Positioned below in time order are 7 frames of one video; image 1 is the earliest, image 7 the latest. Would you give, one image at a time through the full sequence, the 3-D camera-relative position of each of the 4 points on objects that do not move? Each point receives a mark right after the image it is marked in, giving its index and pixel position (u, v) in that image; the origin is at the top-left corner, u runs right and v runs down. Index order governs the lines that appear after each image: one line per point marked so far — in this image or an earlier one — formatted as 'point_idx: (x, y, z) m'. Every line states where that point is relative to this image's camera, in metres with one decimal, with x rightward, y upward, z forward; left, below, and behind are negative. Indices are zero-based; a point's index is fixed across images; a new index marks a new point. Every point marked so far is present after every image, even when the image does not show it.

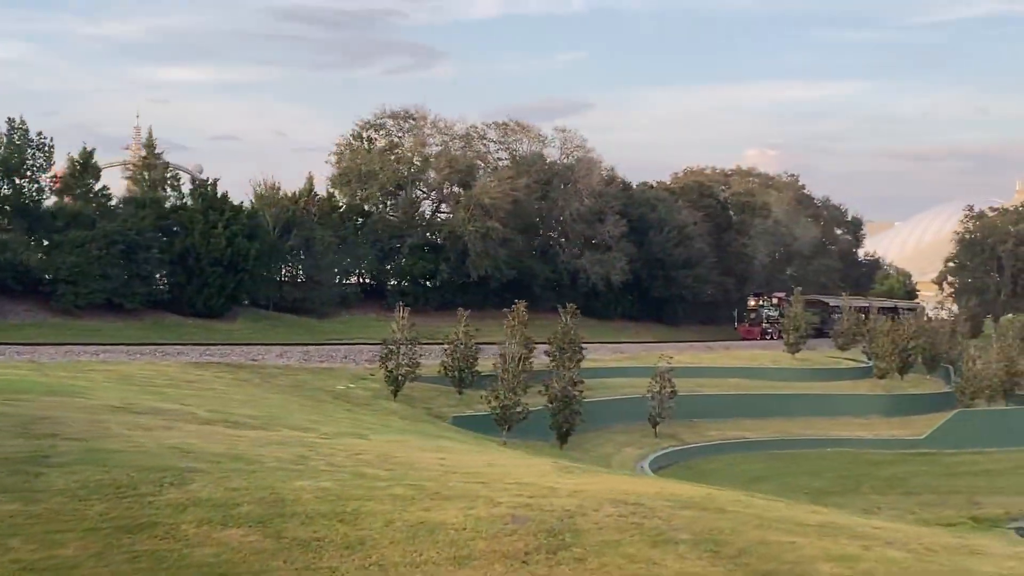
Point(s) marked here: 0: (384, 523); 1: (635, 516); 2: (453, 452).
0: (-1.1, -1.9, +12.5) m
1: (+1.1, -2.0, +13.3) m
2: (-0.7, -1.9, +17.4) m
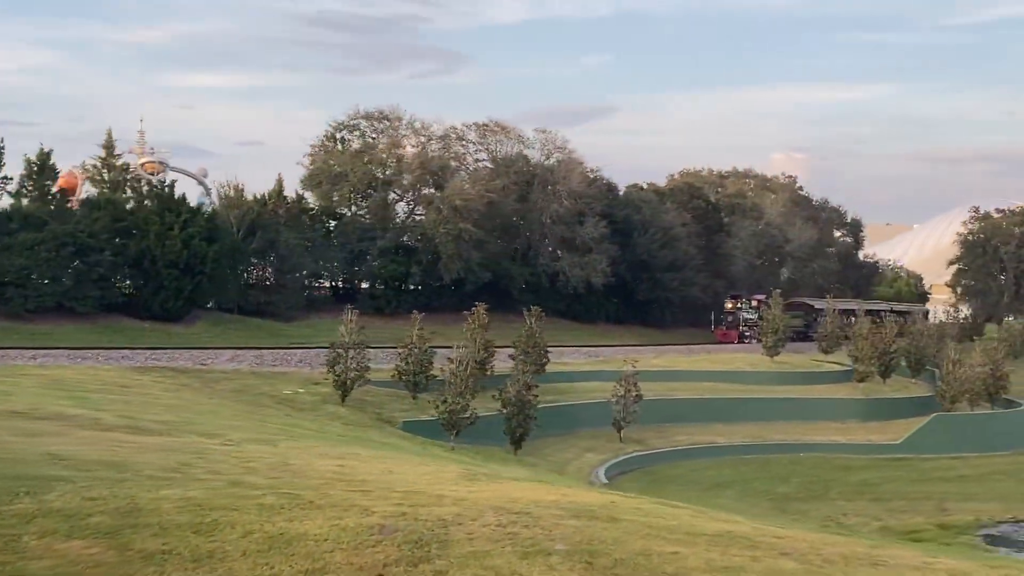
0: (-2.1, -1.9, +11.9) m
1: (0.0, -2.0, +12.7) m
2: (-1.7, -1.9, +16.8) m
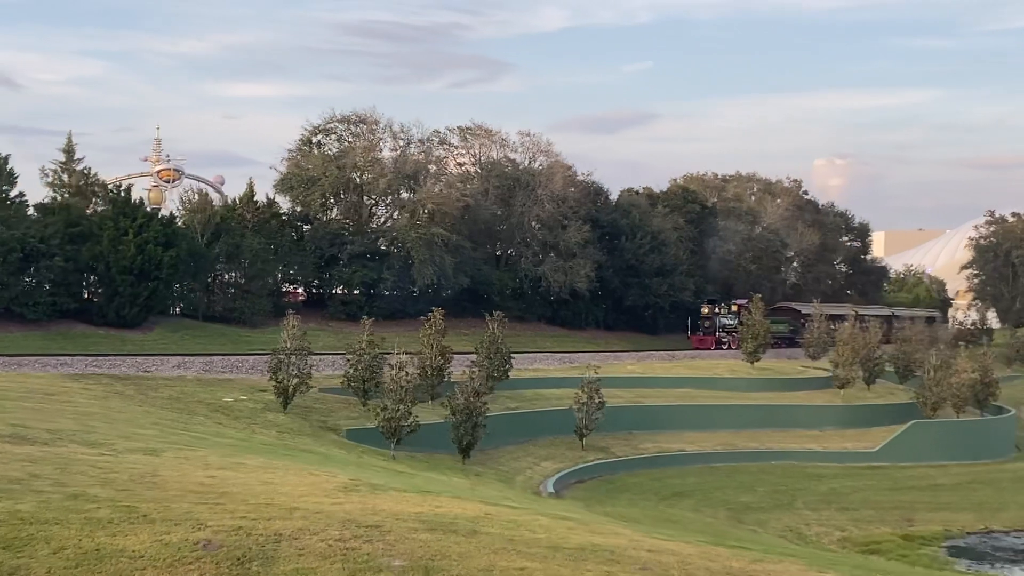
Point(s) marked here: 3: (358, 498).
0: (-3.4, -2.0, +11.3) m
1: (-1.3, -2.0, +12.1) m
2: (-2.9, -1.9, +16.2) m
3: (-1.5, -2.0, +14.5) m
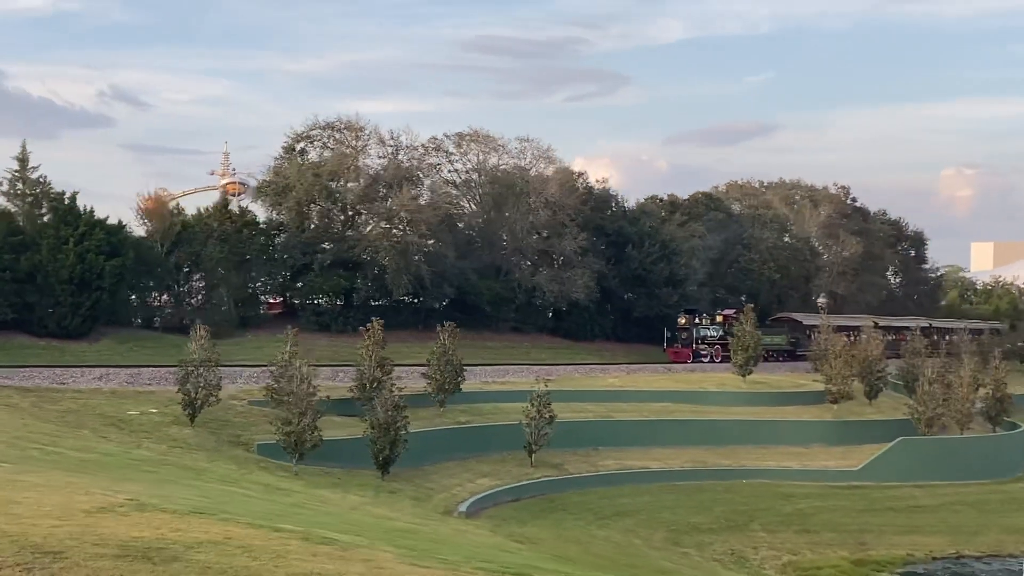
0: (-5.9, -2.0, +10.3) m
1: (-3.6, -2.0, +10.9) m
2: (-5.0, -2.0, +15.1) m
3: (-3.7, -2.1, +13.4) m
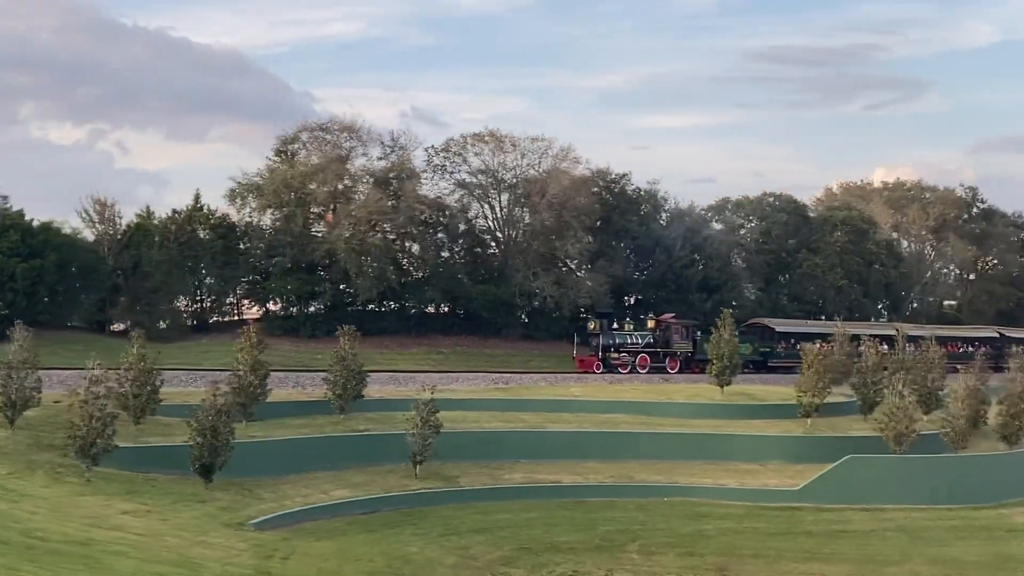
0: (-11.3, -1.8, +10.1) m
1: (-9.0, -1.9, +10.3) m
2: (-9.5, -1.9, +14.7) m
3: (-8.6, -2.0, +12.8) m
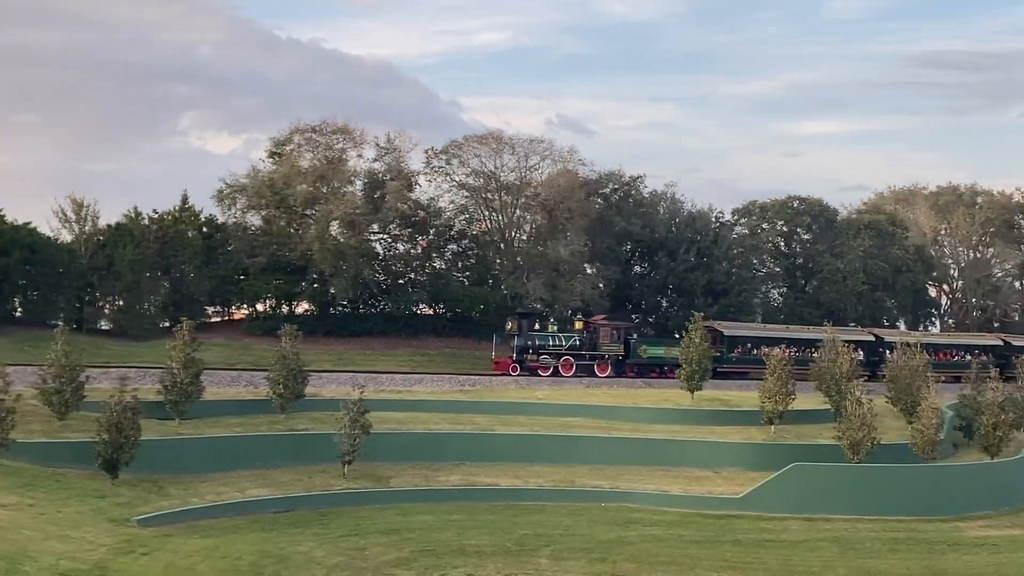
0: (-14.1, -1.7, +10.9) m
1: (-11.7, -1.8, +11.0) m
2: (-11.9, -1.8, +15.4) m
3: (-11.2, -1.8, +13.4) m
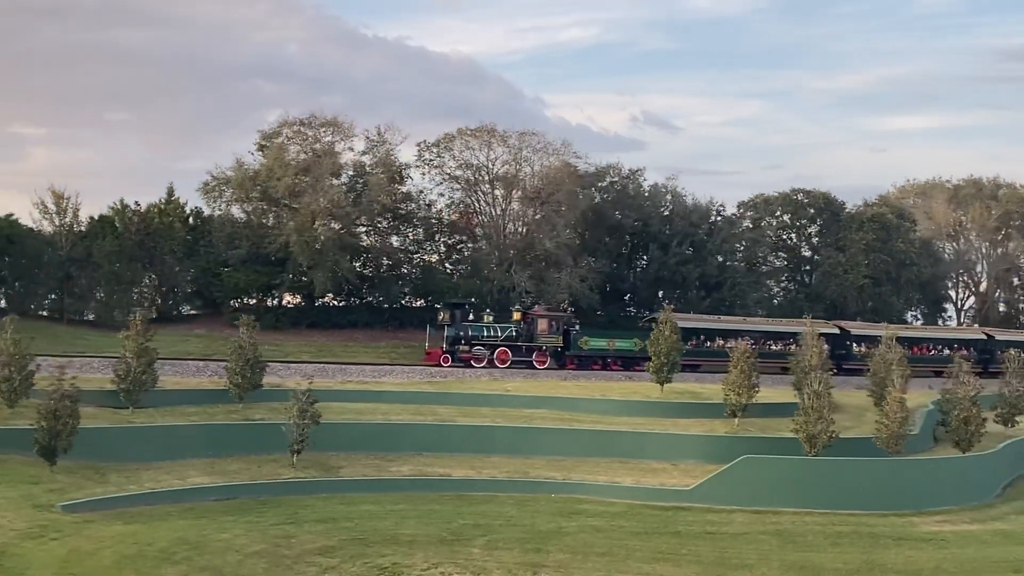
0: (-15.9, -1.5, +11.7) m
1: (-13.5, -1.6, +11.7) m
2: (-13.5, -1.6, +16.1) m
3: (-12.8, -1.7, +14.0) m
